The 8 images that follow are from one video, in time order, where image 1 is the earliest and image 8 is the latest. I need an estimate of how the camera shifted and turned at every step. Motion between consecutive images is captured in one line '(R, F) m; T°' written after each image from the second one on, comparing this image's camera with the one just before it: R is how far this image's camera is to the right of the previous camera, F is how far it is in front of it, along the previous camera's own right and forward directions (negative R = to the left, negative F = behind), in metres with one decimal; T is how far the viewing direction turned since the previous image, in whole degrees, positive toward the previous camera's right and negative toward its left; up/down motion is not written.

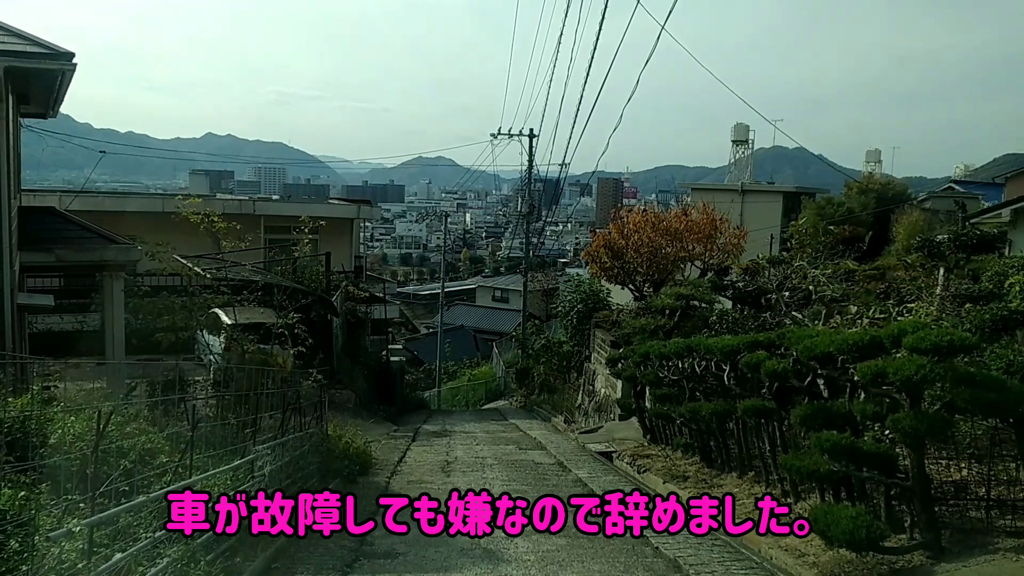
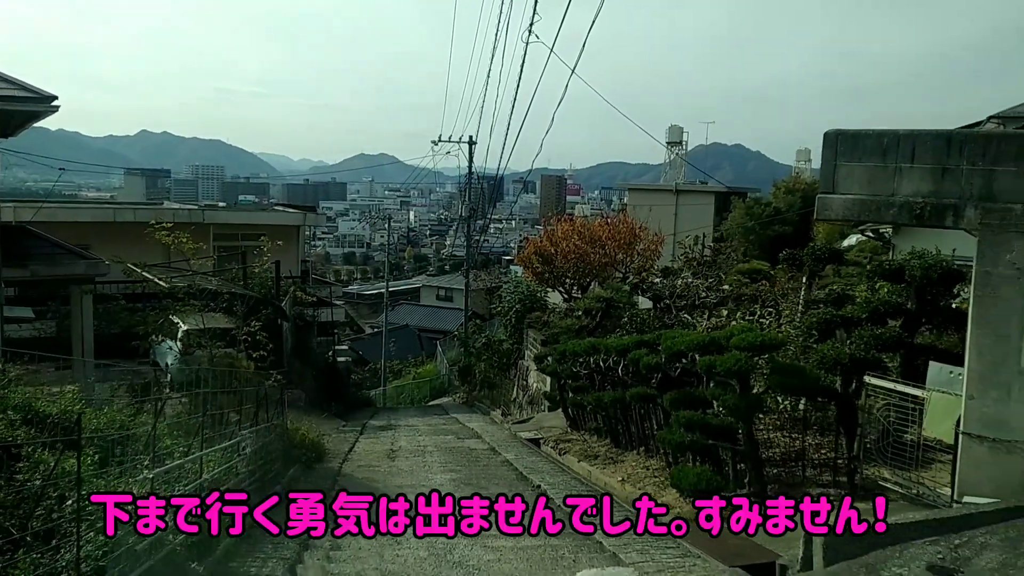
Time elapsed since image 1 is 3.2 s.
(+0.1, -1.2) m; +4°
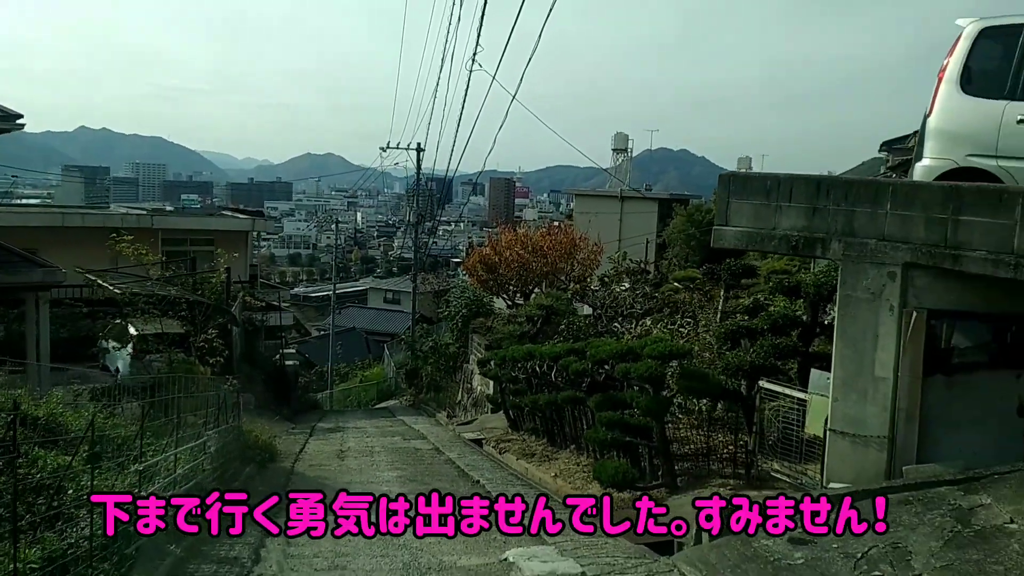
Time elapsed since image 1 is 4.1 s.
(0.0, -0.7) m; +3°
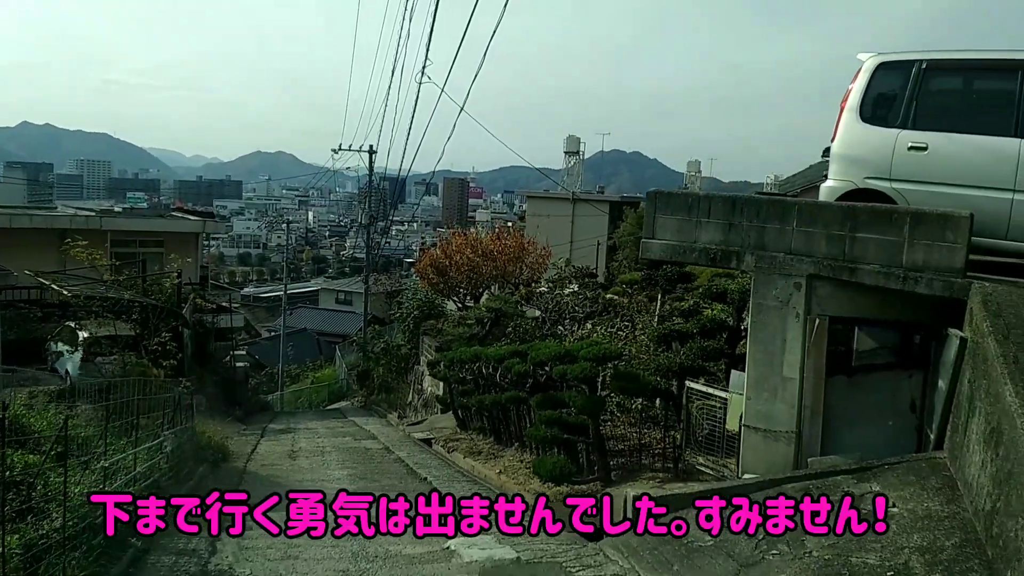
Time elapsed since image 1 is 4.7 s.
(+0.1, -0.4) m; +3°
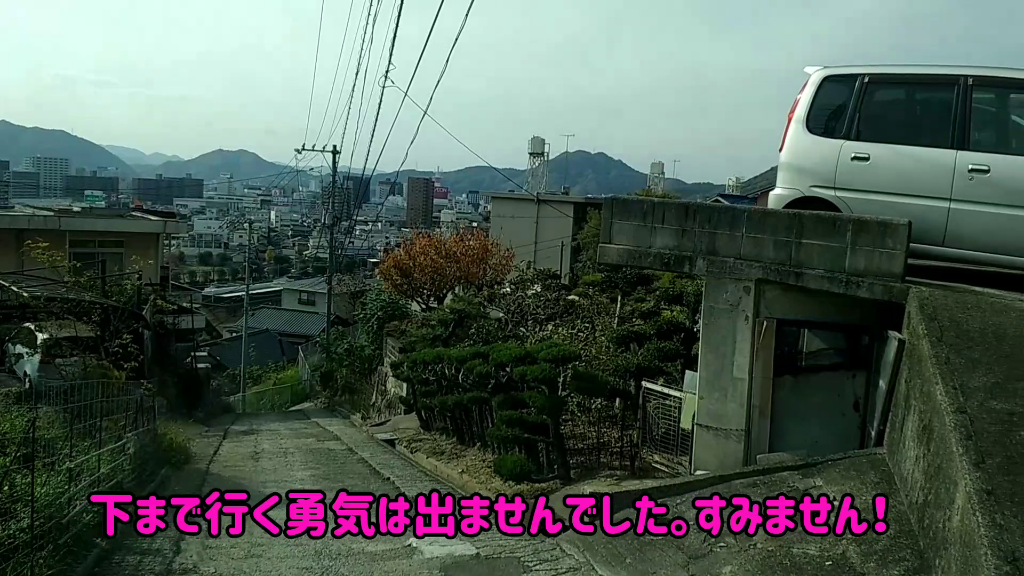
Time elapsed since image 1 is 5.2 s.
(0.0, -0.1) m; +2°
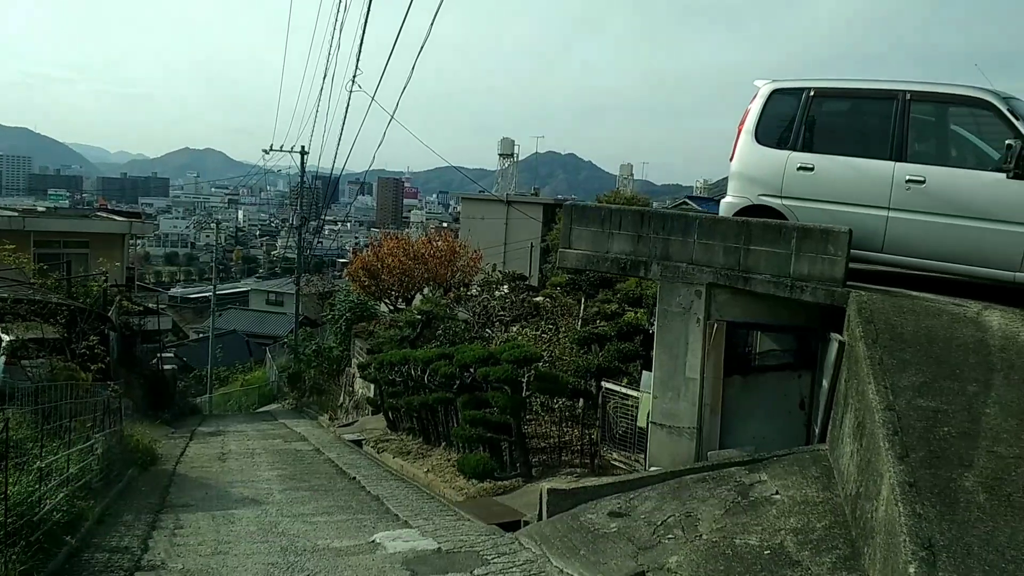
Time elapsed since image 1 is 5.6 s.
(+0.1, -0.2) m; +2°
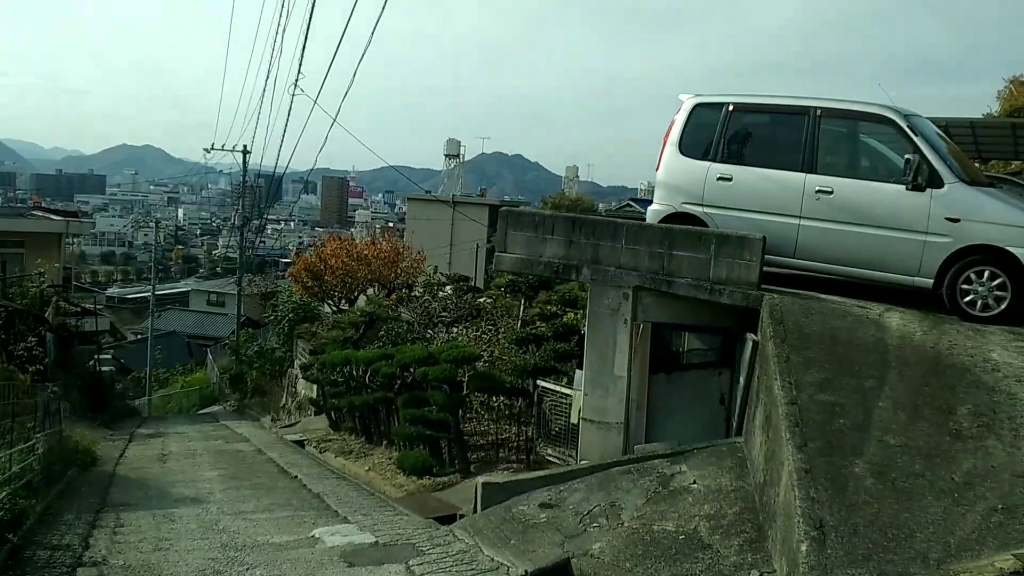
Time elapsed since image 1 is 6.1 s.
(+0.1, -0.2) m; +4°
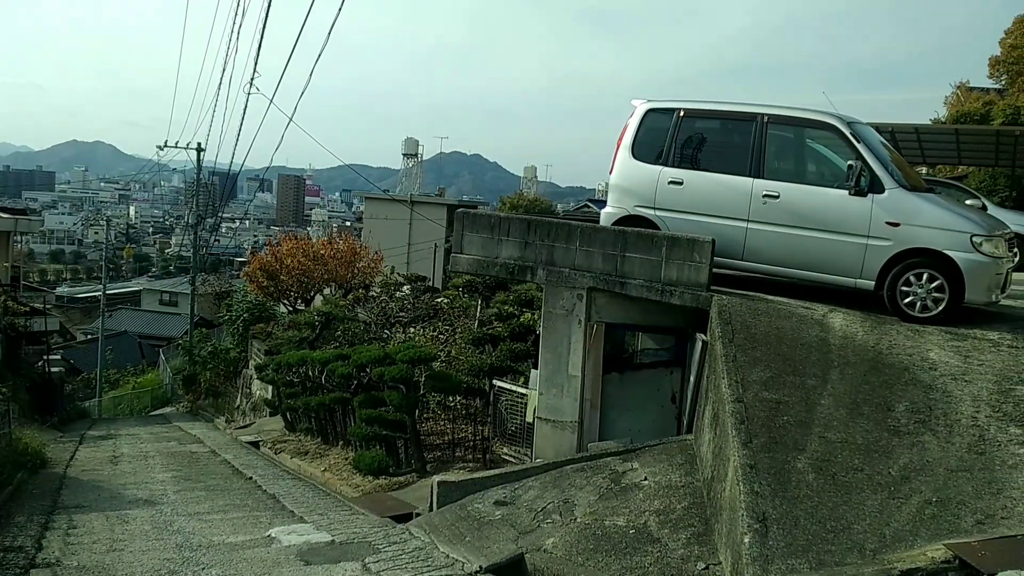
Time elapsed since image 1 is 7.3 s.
(0.0, -0.1) m; +3°
